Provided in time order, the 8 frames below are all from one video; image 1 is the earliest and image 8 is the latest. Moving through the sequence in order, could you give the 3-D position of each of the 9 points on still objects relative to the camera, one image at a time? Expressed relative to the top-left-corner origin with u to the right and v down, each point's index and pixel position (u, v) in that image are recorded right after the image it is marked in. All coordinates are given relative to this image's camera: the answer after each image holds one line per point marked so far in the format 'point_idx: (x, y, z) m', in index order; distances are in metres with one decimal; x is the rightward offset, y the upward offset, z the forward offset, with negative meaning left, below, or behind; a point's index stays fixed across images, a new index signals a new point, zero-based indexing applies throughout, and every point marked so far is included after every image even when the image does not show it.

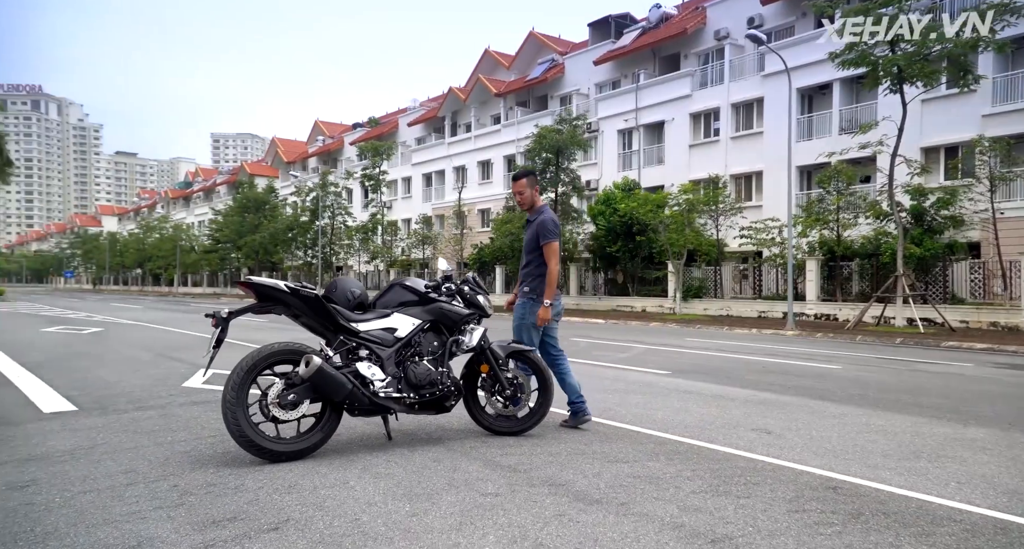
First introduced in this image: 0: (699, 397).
0: (+1.9, -1.2, +7.0) m
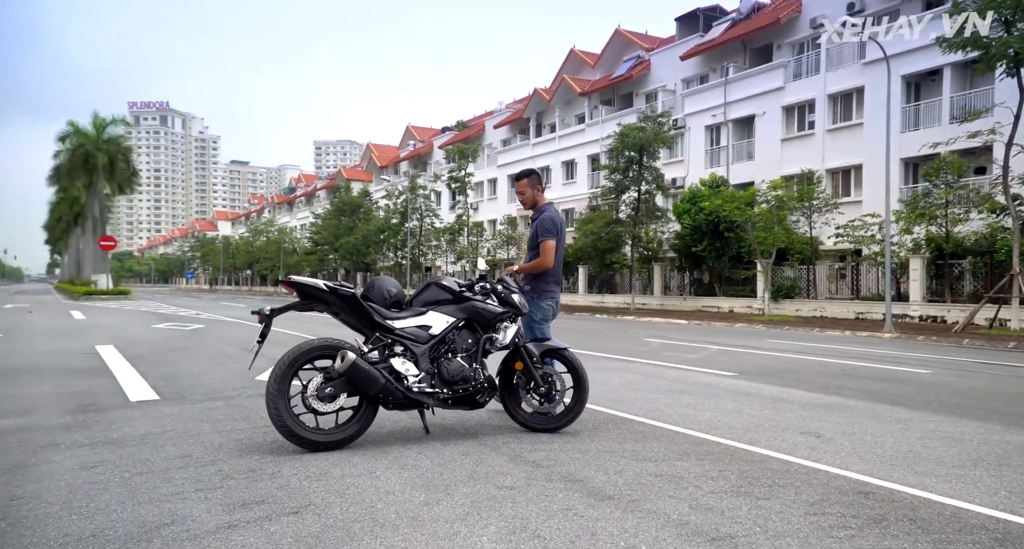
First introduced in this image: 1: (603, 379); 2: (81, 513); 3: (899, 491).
0: (+2.4, -1.2, +6.8) m
1: (+1.0, -1.2, +8.0) m
2: (-1.8, -1.0, +3.0) m
3: (+2.0, -1.1, +3.7) m
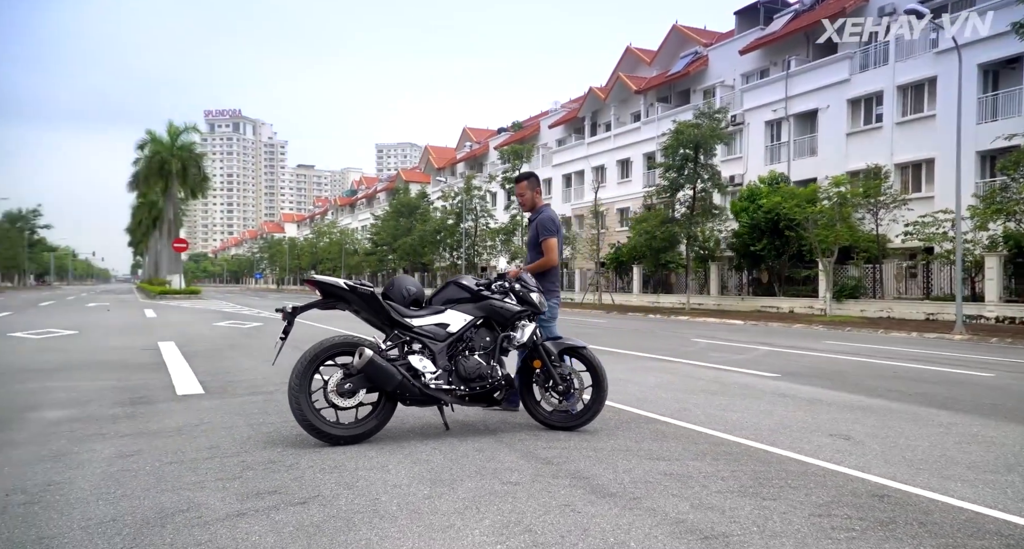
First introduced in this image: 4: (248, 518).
0: (+2.6, -1.2, +6.7) m
1: (+1.4, -1.2, +7.9) m
2: (-1.8, -1.0, +3.2) m
3: (+2.0, -1.1, +3.6) m
4: (-1.1, -1.0, +2.9) m
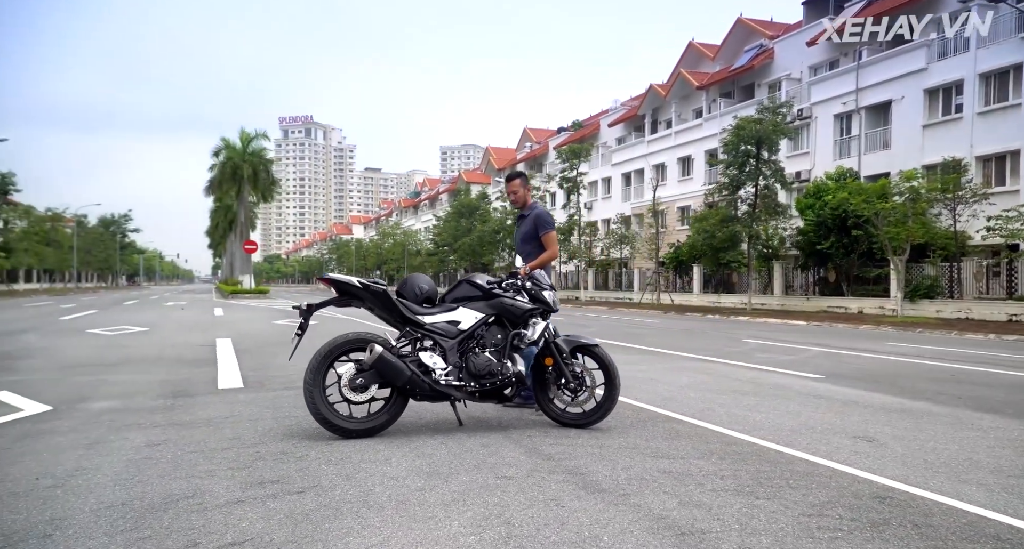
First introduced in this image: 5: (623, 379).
0: (+2.9, -1.2, +6.5) m
1: (+1.8, -1.1, +7.9) m
2: (-1.9, -1.0, +3.4) m
3: (+2.0, -1.1, +3.5) m
4: (-1.2, -1.0, +3.1) m
5: (+1.2, -1.1, +7.5) m
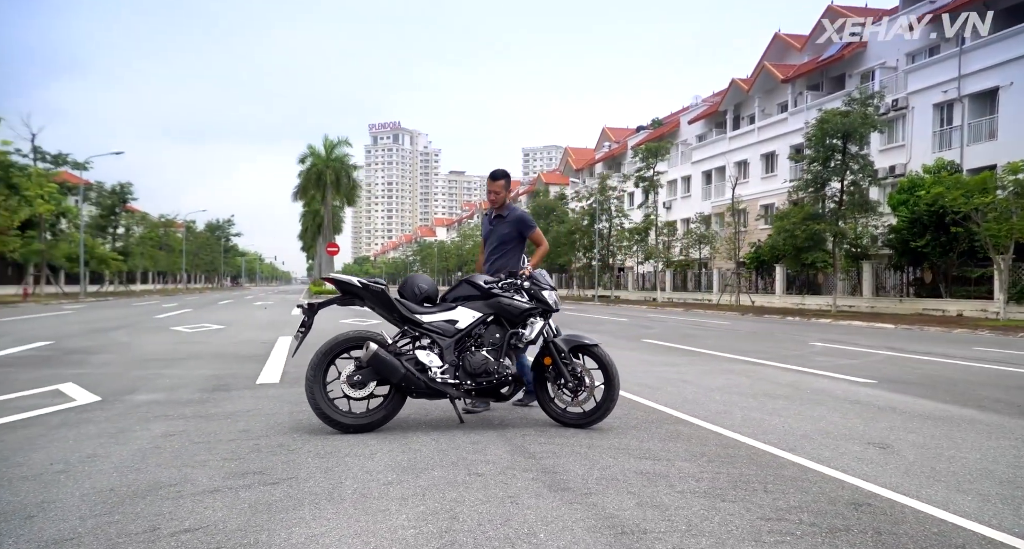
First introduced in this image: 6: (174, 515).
0: (+3.1, -1.2, +6.2) m
1: (+2.1, -1.1, +7.7) m
2: (-2.0, -1.0, +3.7) m
3: (+1.8, -1.1, +3.3) m
4: (-1.4, -1.0, +3.3) m
5: (+1.5, -1.1, +7.4) m
6: (-1.4, -1.0, +3.0) m
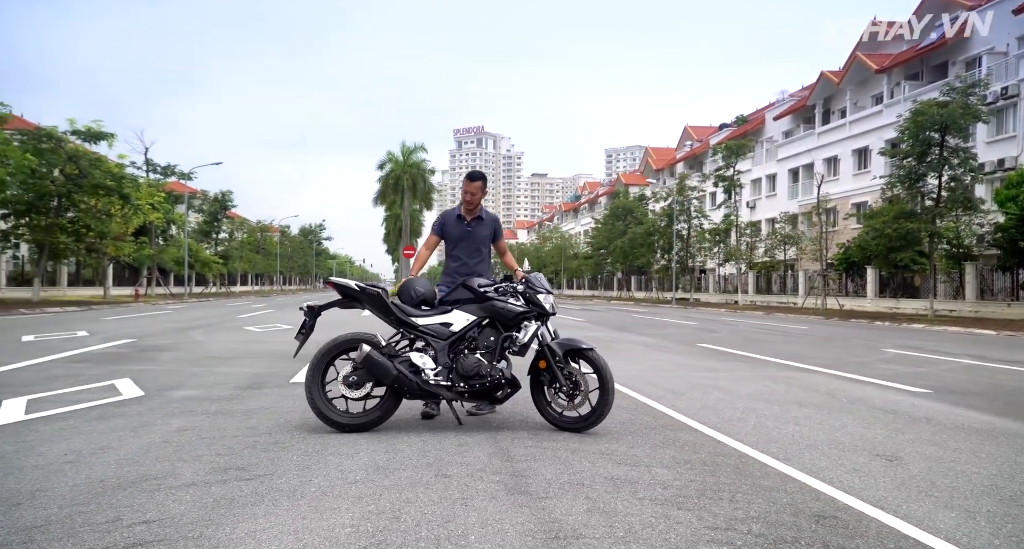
0: (+3.2, -1.2, +5.9) m
1: (+2.4, -1.2, +7.5) m
2: (-2.2, -1.0, +4.0) m
3: (+1.6, -1.1, +3.1) m
4: (-1.6, -1.0, +3.5) m
5: (+1.7, -1.1, +7.3) m
6: (-1.6, -1.0, +3.2) m
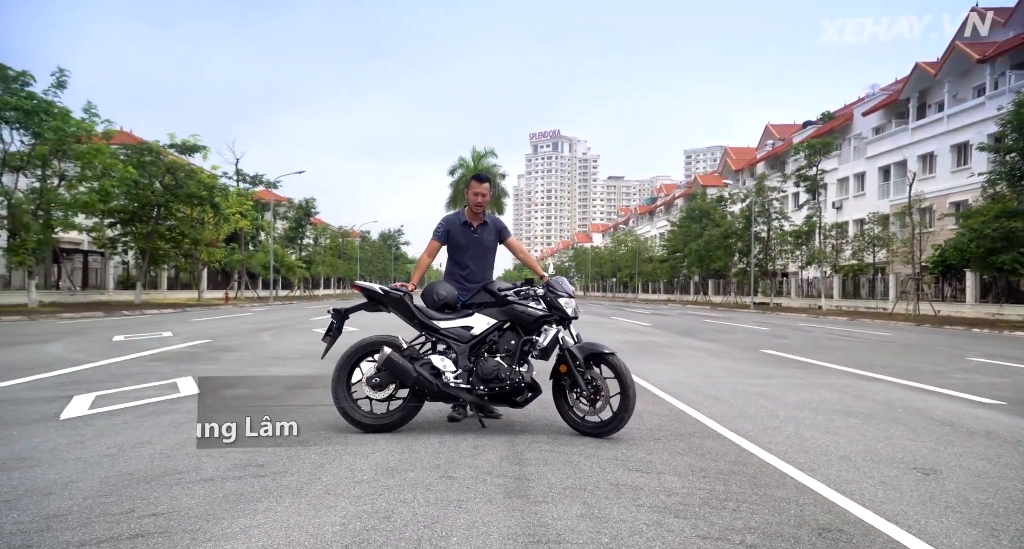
0: (+3.4, -1.2, +5.6) m
1: (+2.8, -1.2, +7.2) m
2: (-2.1, -1.1, +4.2) m
3: (+1.5, -1.1, +3.0) m
4: (-1.6, -1.1, +3.7) m
5: (+2.1, -1.2, +7.0) m
6: (-1.7, -1.0, +3.4) m
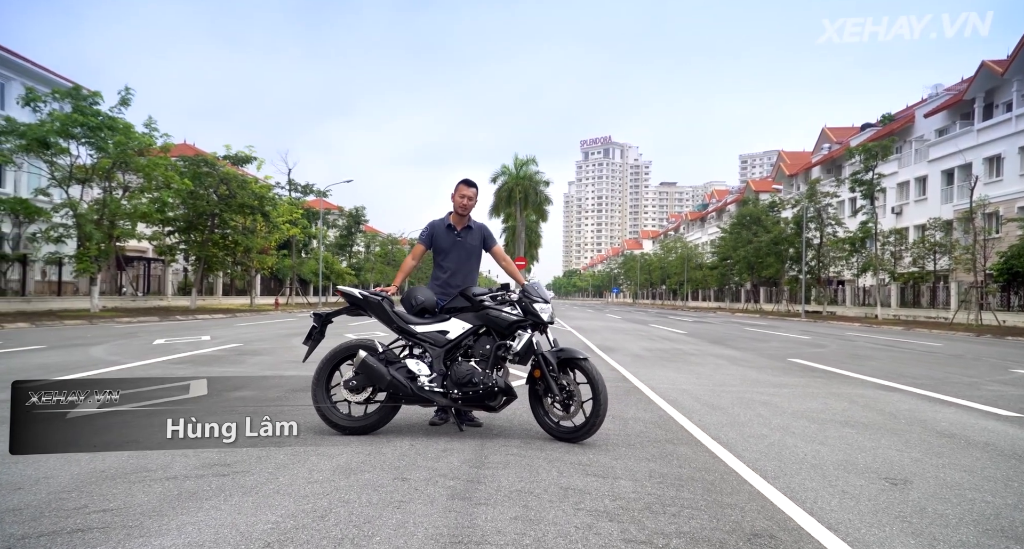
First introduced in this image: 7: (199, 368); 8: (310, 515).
0: (+3.3, -1.3, +5.3) m
1: (+2.8, -1.3, +7.0) m
2: (-2.3, -1.1, +4.4) m
3: (+1.2, -1.1, +2.9) m
4: (-1.8, -1.1, +3.8) m
5: (+2.1, -1.2, +6.9) m
6: (-1.9, -1.1, +3.5) m
7: (-4.3, -1.3, +9.9) m
8: (-0.9, -1.1, +3.2) m
